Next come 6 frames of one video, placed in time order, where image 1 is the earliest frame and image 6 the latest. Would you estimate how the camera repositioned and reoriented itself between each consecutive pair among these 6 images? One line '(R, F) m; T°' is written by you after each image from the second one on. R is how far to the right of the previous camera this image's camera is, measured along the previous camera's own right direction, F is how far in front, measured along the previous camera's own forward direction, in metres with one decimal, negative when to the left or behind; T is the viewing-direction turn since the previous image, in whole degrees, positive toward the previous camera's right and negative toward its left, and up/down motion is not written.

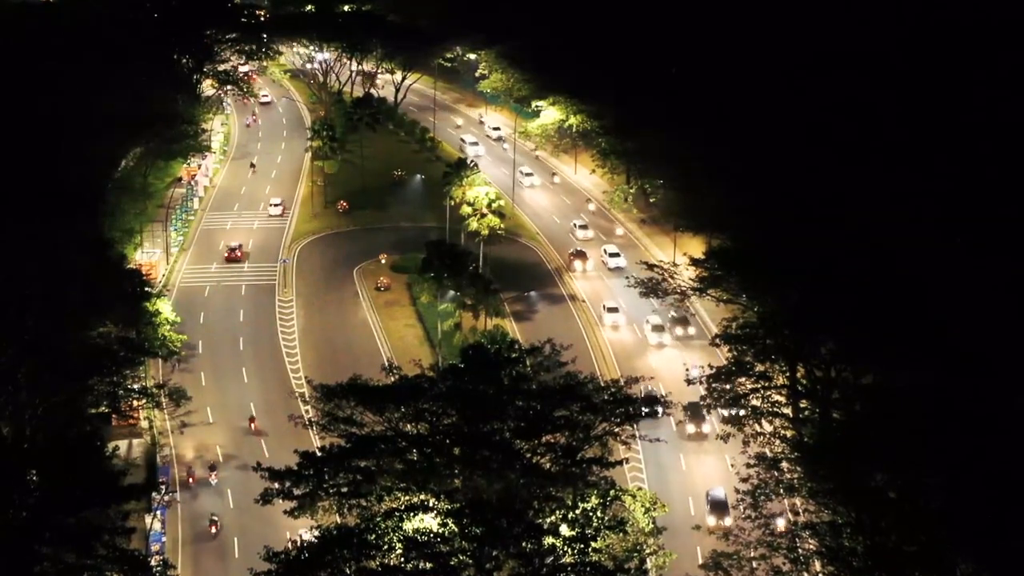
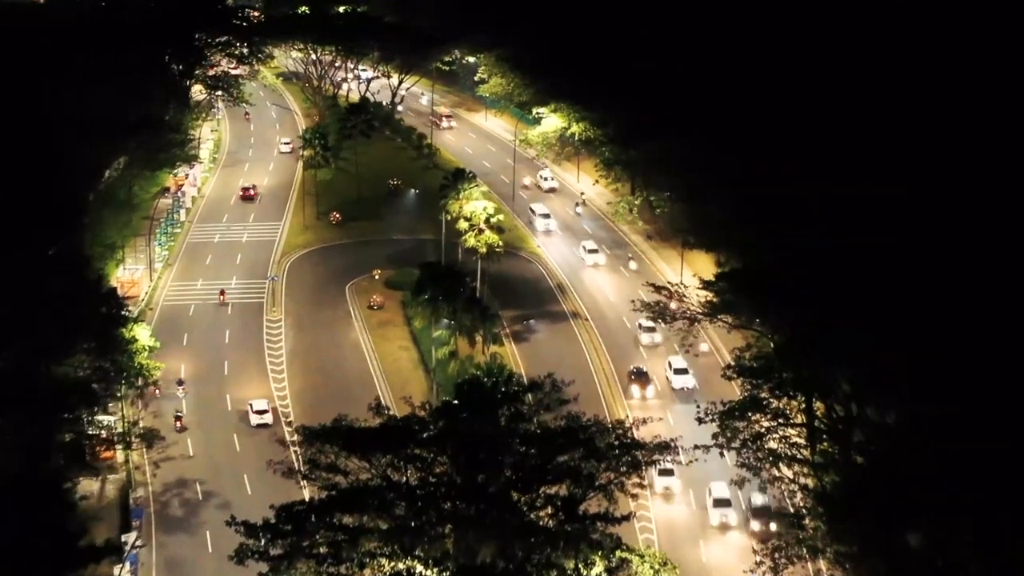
(+0.1, +1.6) m; 0°
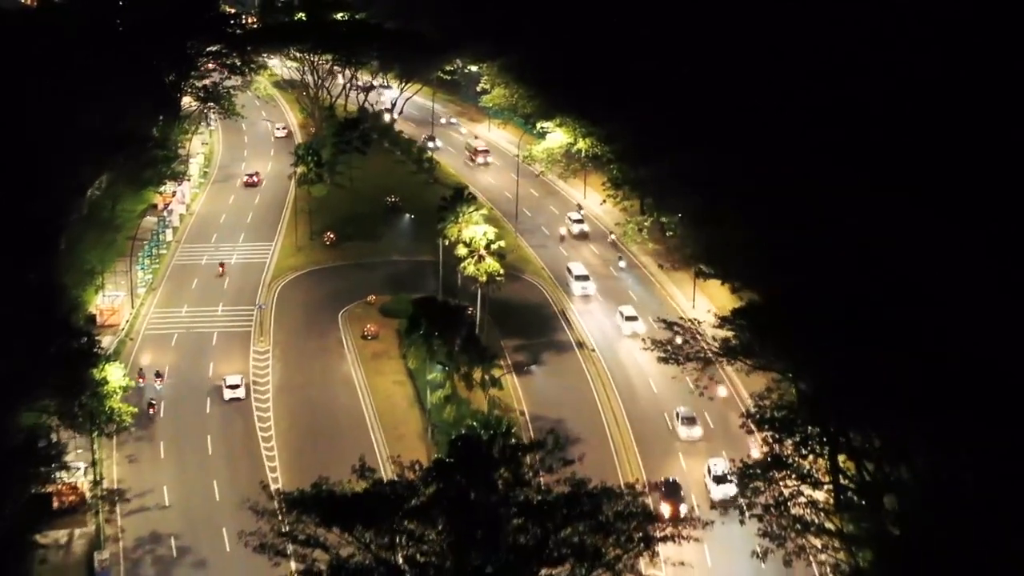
(+0.1, +1.8) m; 0°
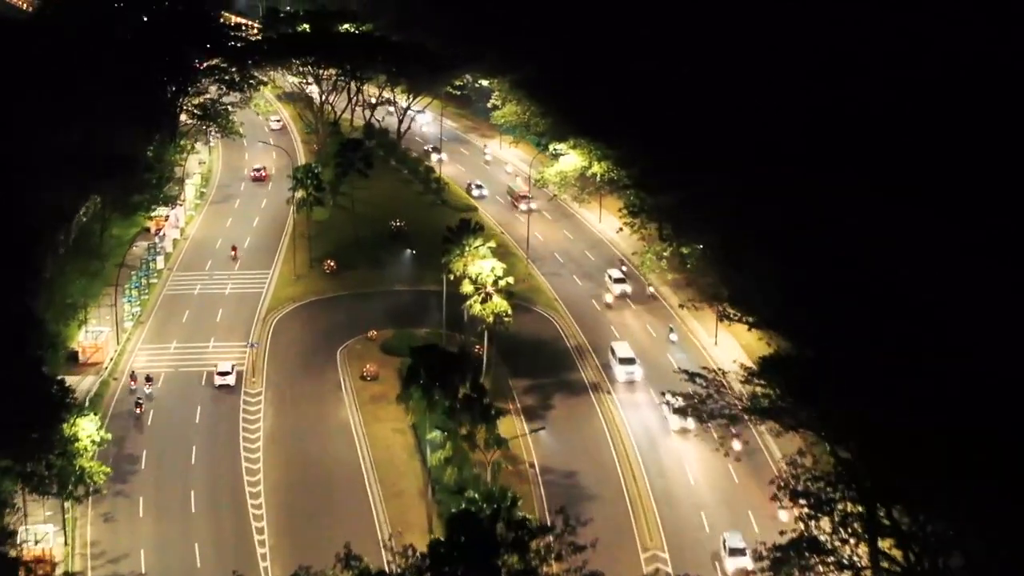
(+0.1, +2.0) m; -1°
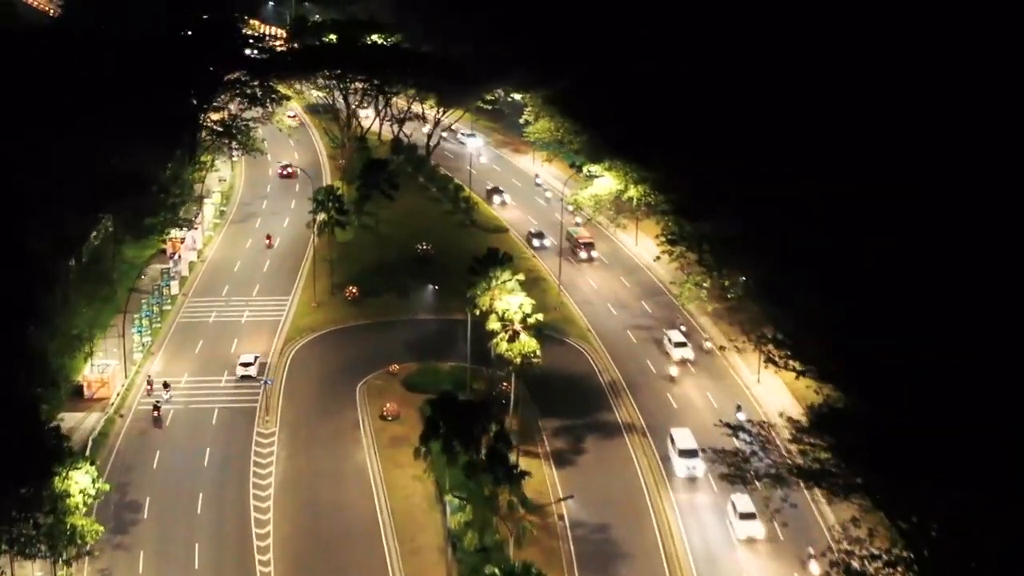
(+0.1, +1.7) m; -1°
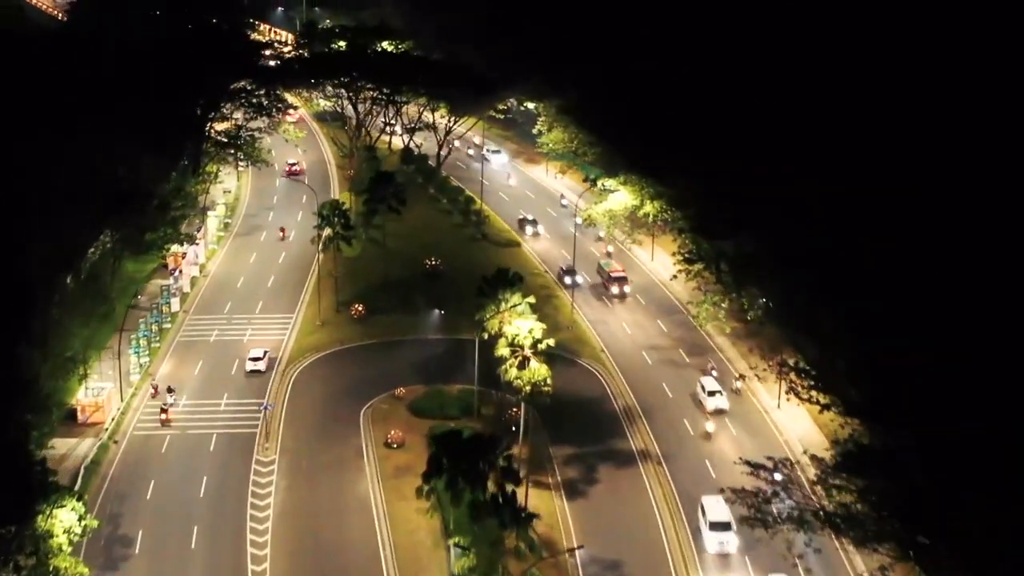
(+0.1, +1.1) m; -1°
